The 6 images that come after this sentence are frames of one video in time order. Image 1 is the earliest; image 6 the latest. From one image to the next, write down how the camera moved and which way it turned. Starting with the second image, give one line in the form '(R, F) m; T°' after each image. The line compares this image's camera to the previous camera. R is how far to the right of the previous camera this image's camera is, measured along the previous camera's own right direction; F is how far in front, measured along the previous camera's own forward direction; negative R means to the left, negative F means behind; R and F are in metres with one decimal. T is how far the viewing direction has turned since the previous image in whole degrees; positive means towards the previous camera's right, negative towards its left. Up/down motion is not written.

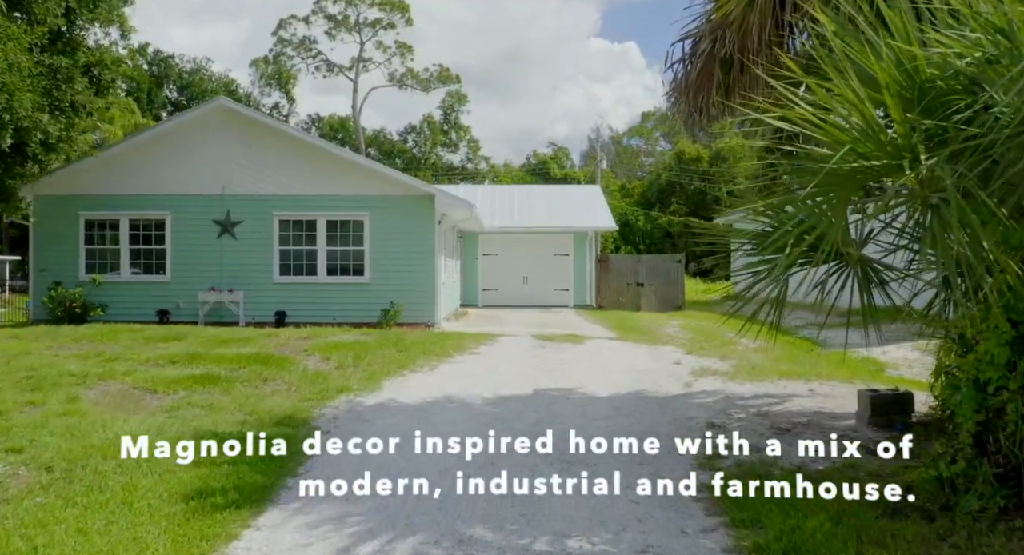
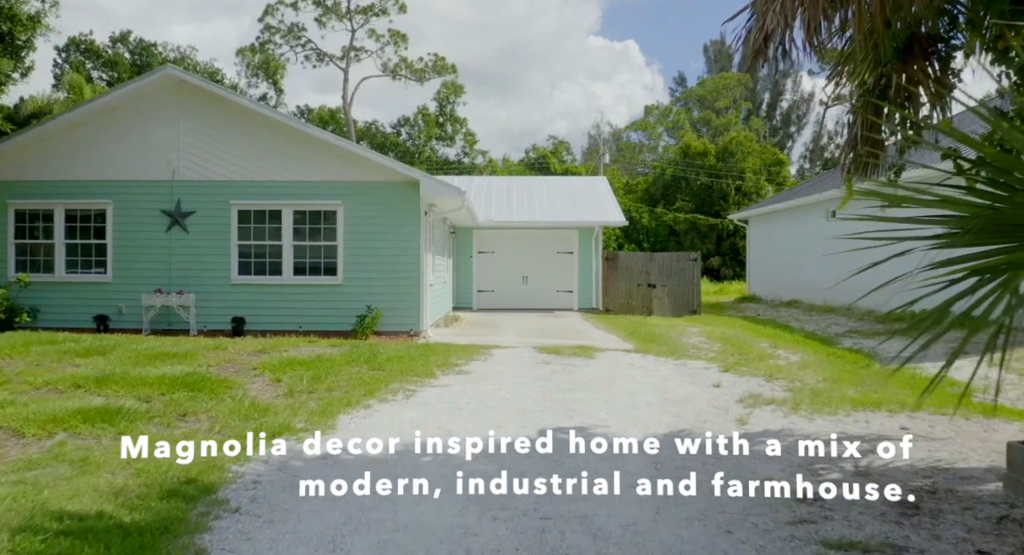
(0.0, +1.9) m; 0°
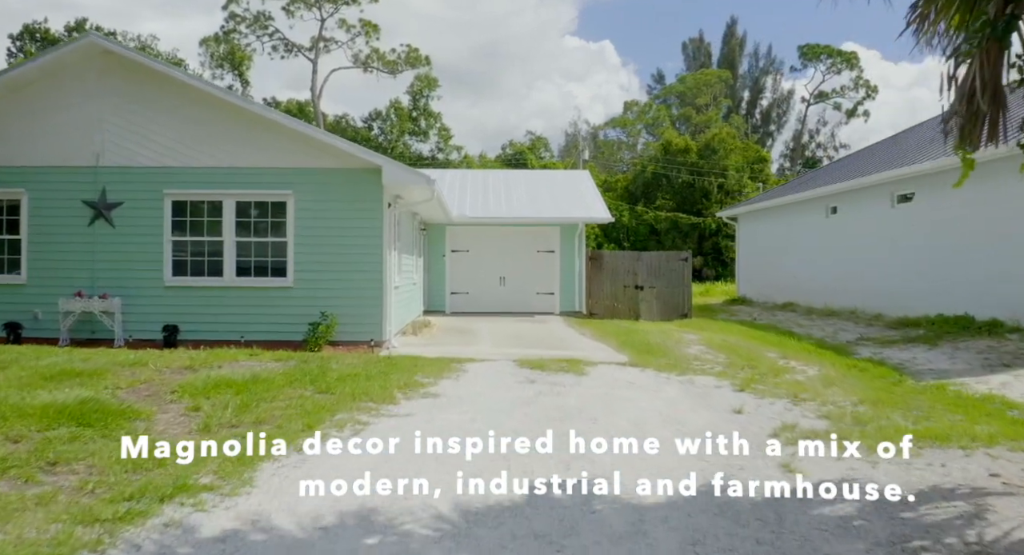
(0.0, +1.4) m; +2°
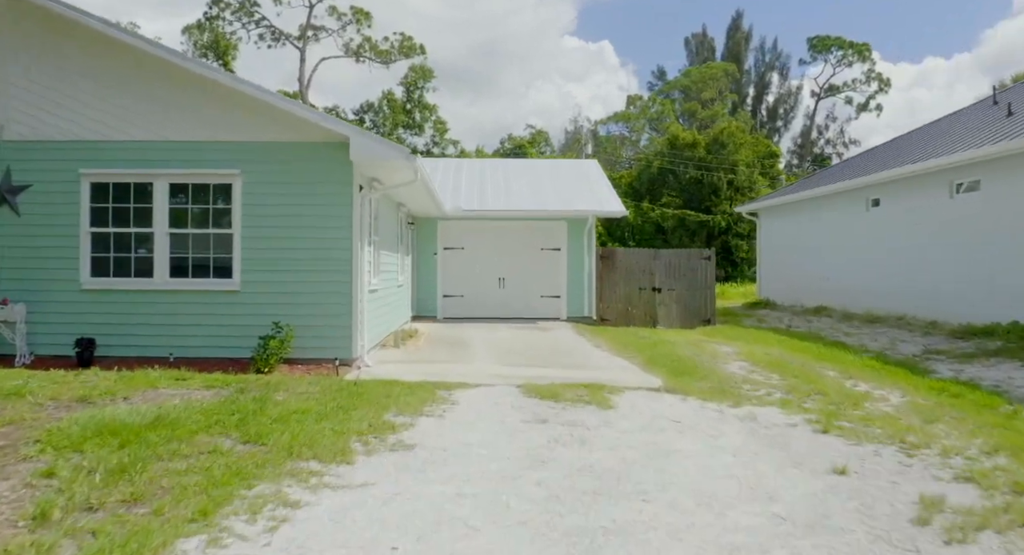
(-0.1, +1.9) m; 0°
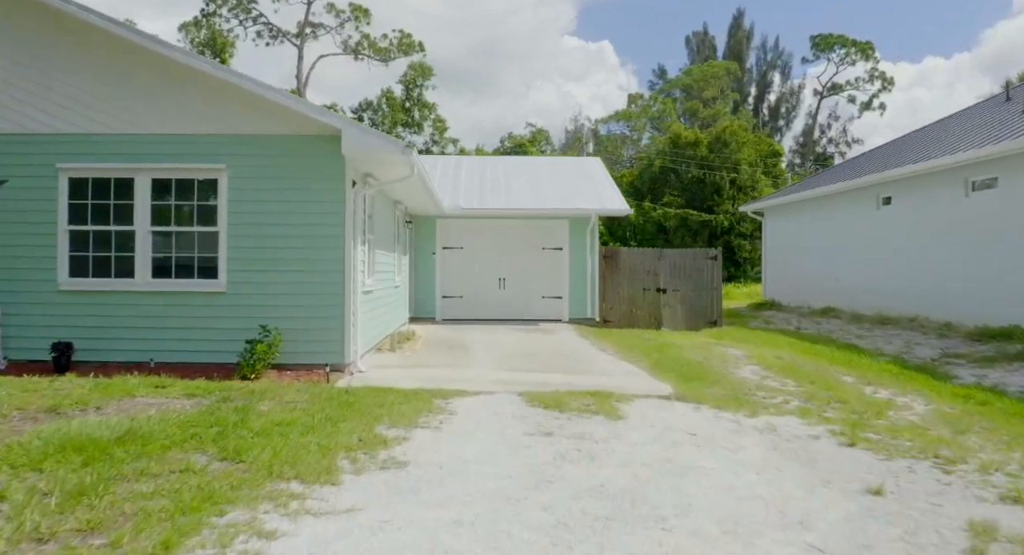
(0.0, +0.4) m; 0°
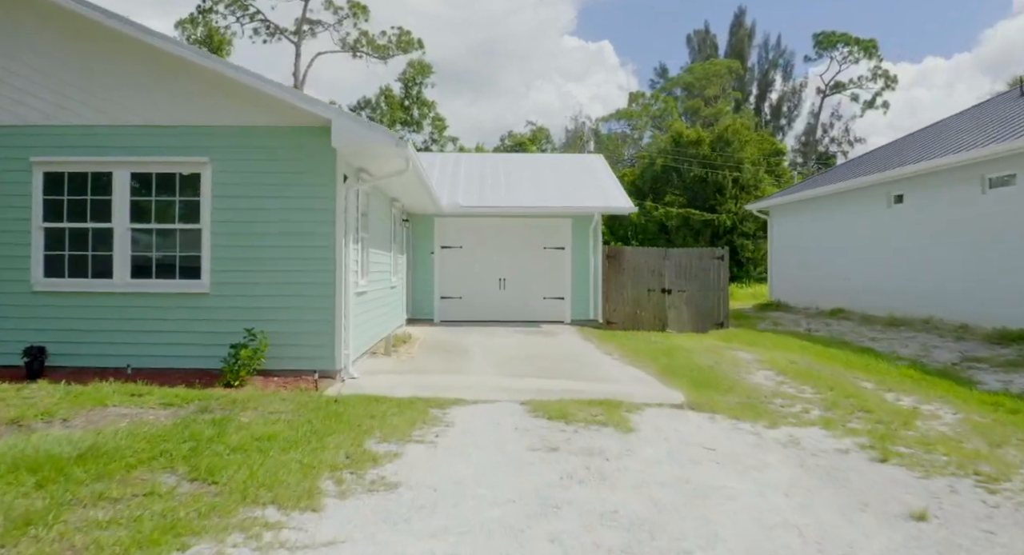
(0.0, +0.4) m; 0°
